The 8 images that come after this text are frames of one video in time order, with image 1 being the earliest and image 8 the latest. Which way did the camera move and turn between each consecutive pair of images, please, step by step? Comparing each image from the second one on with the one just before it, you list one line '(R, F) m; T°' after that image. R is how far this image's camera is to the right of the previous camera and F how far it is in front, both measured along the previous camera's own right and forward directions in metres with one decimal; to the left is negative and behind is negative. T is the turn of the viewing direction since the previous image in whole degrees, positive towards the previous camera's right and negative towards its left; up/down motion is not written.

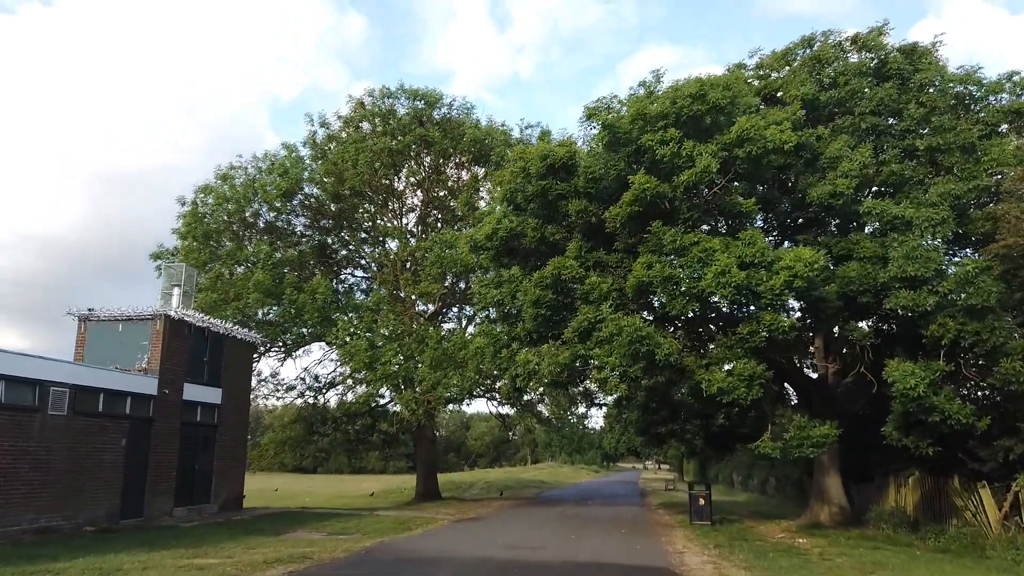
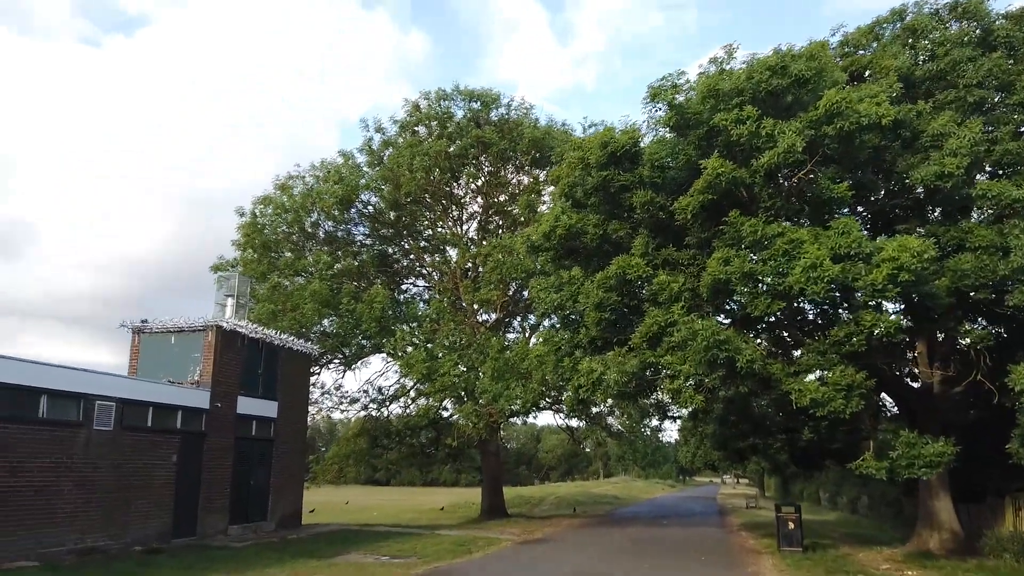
(+0.2, +1.2) m; -5°
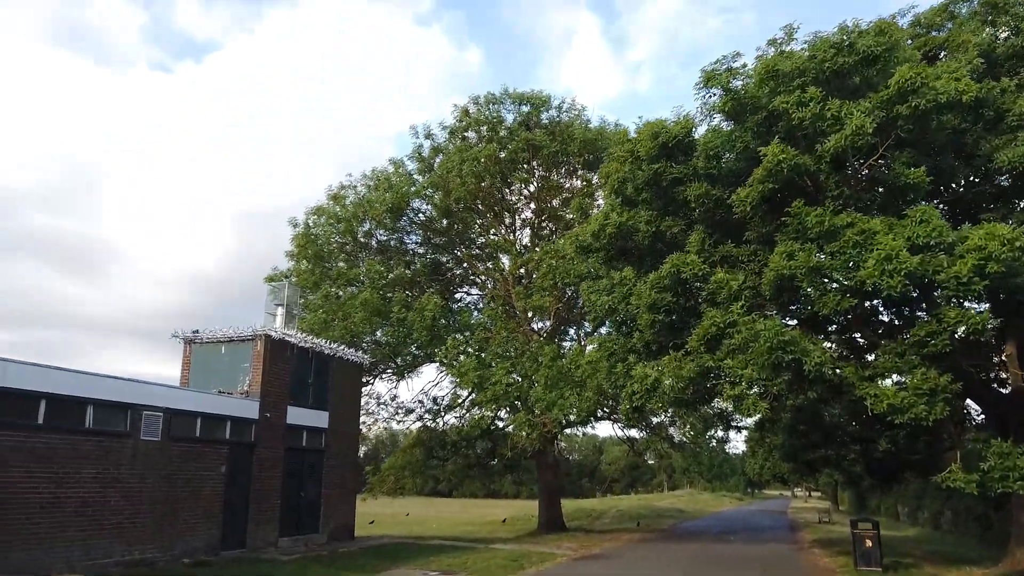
(+0.2, +0.6) m; -4°
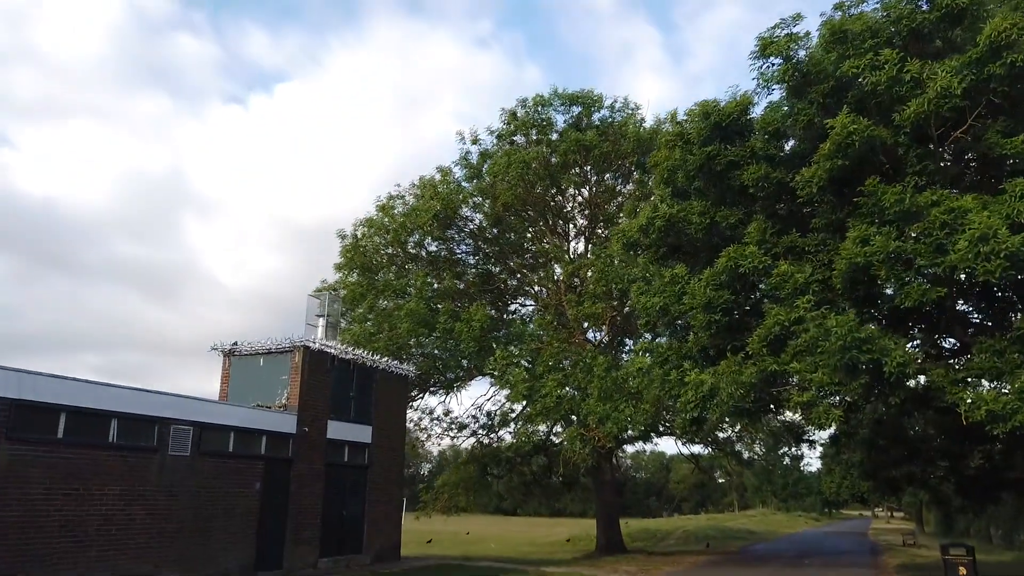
(+0.4, +1.0) m; -5°
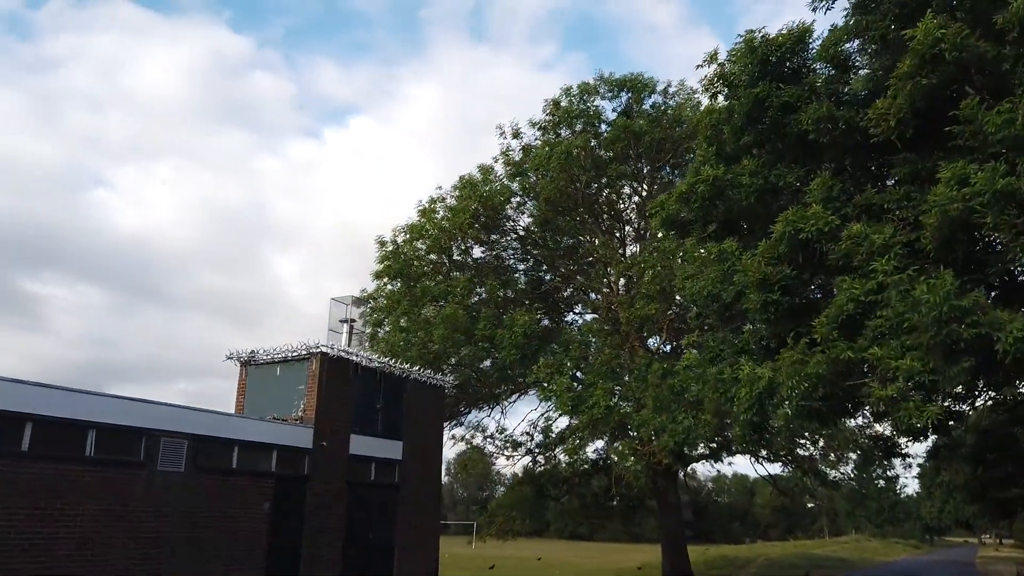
(+0.8, +1.8) m; -6°
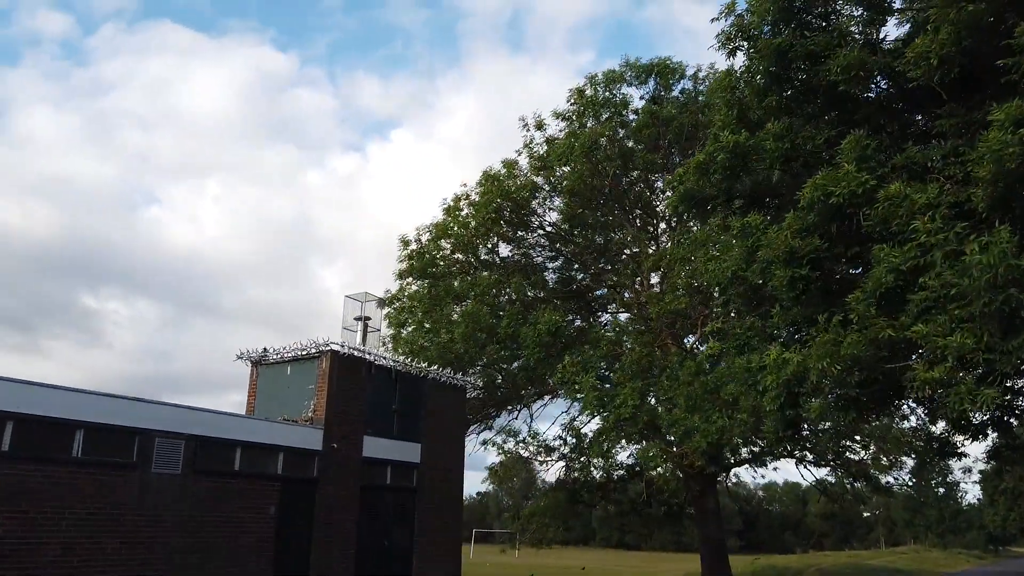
(+0.5, +0.8) m; -3°
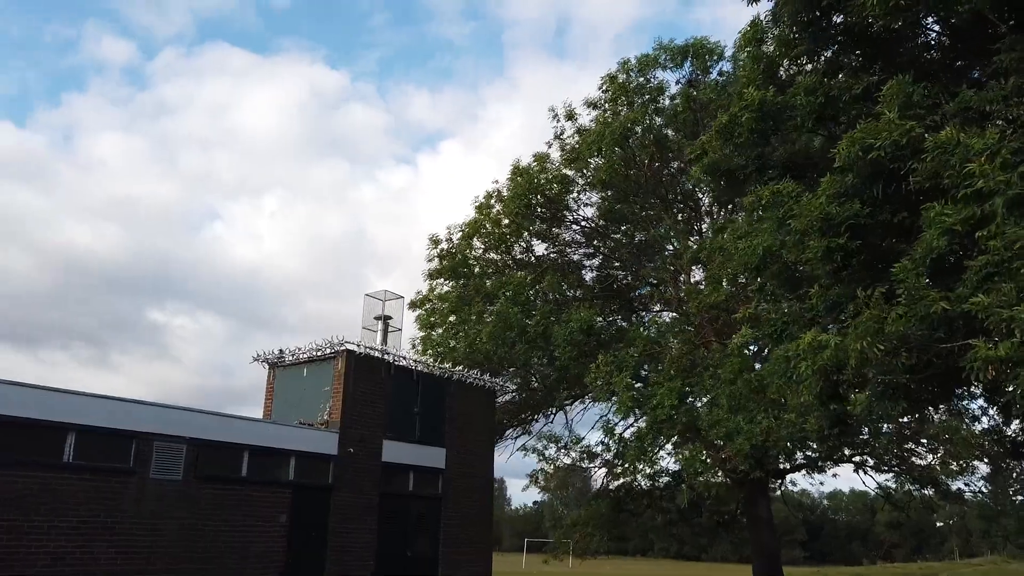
(+0.6, +0.9) m; -4°
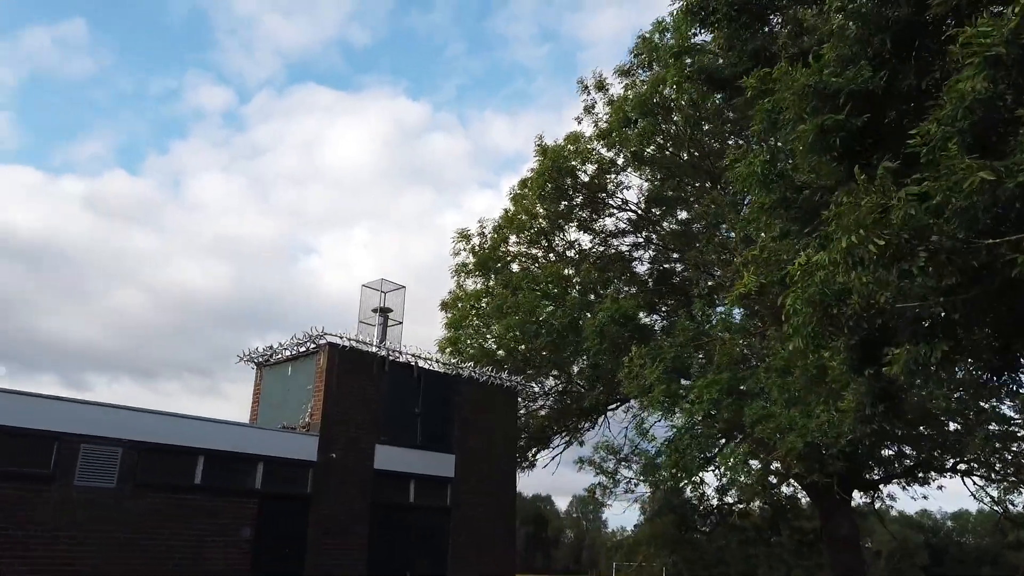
(+1.5, +1.9) m; -7°
